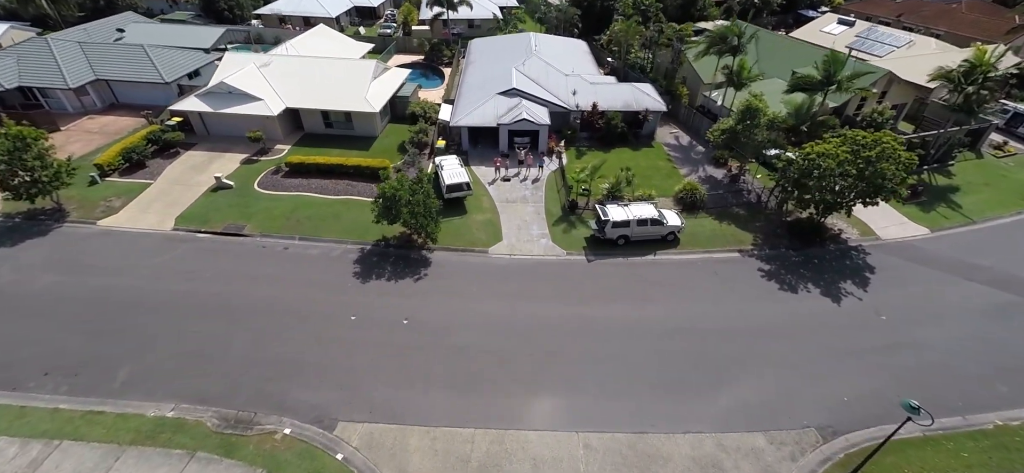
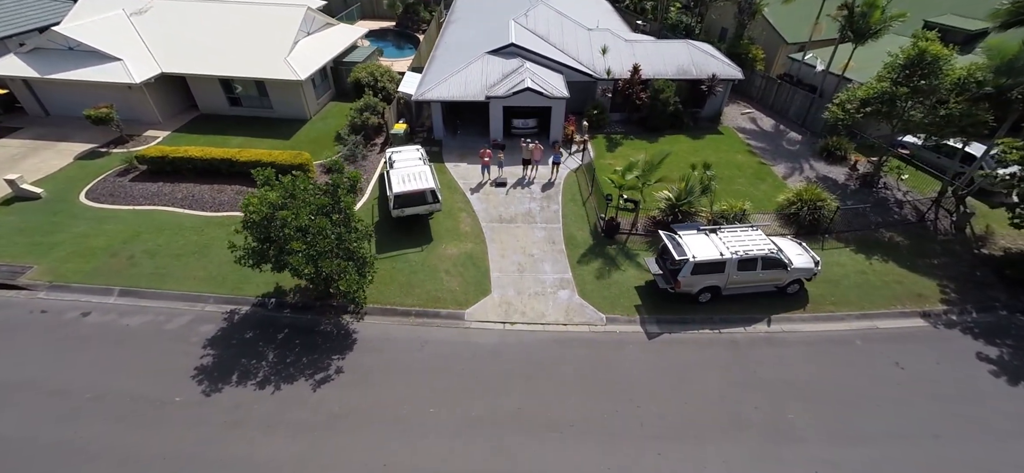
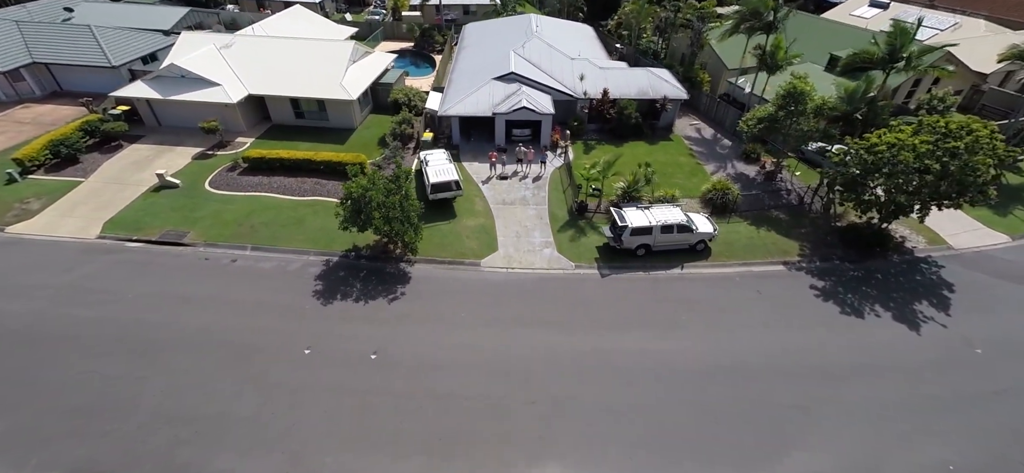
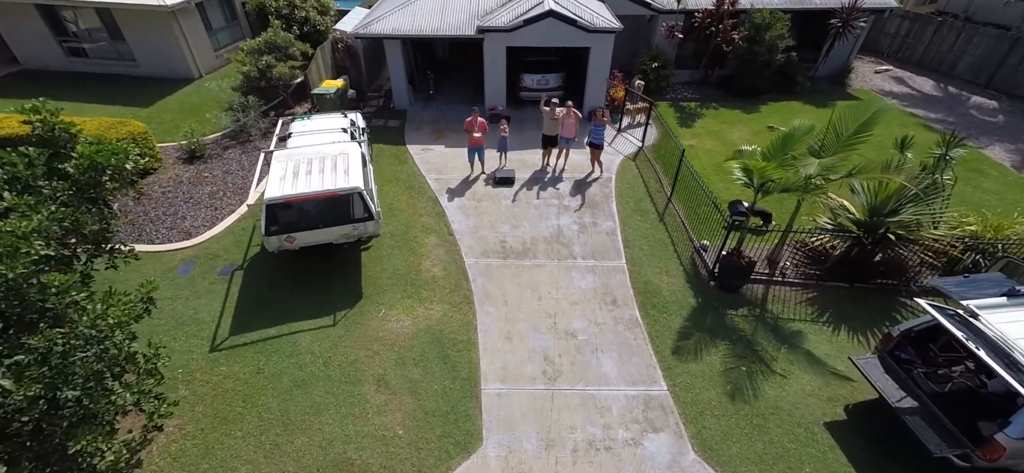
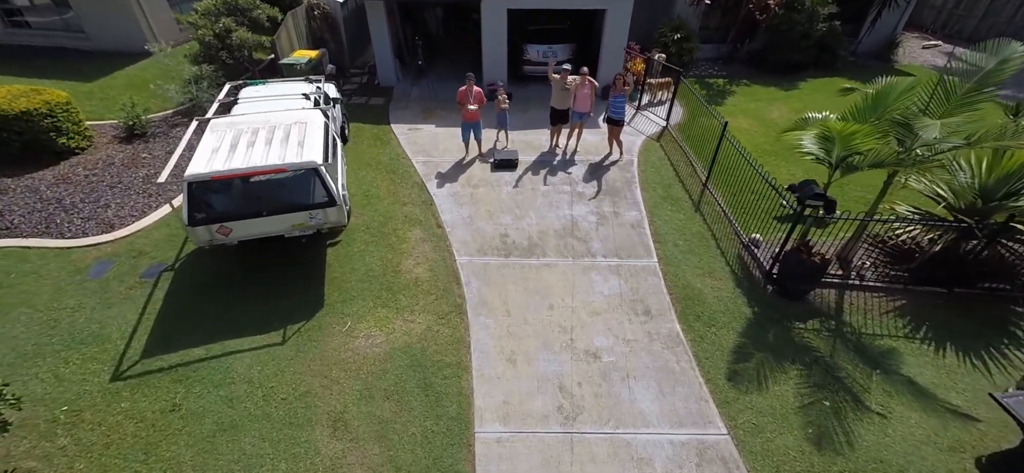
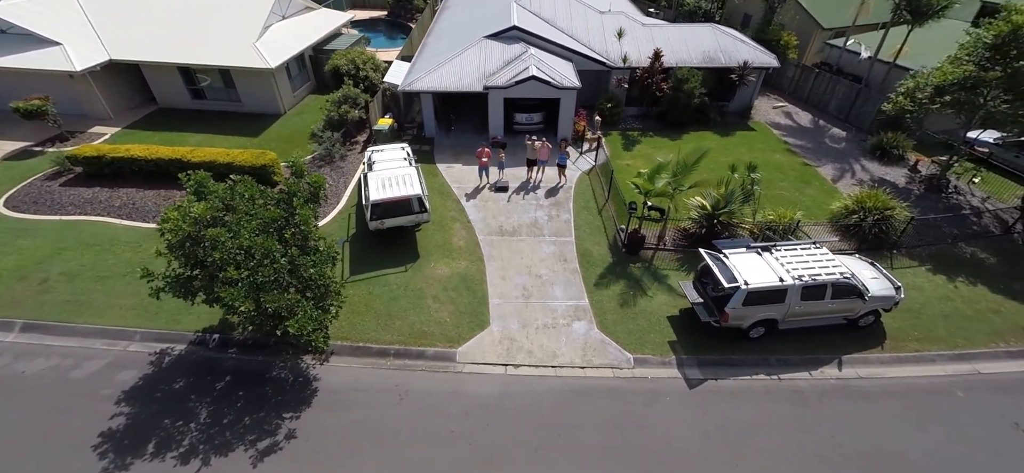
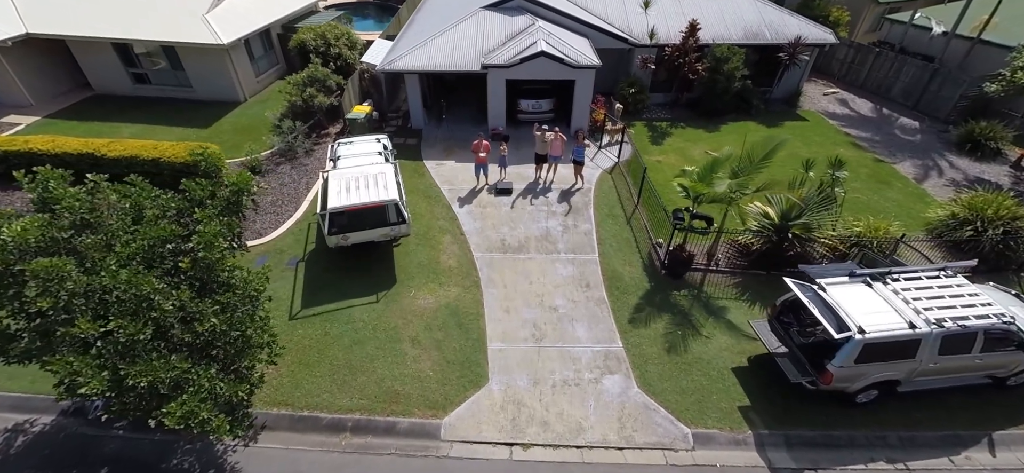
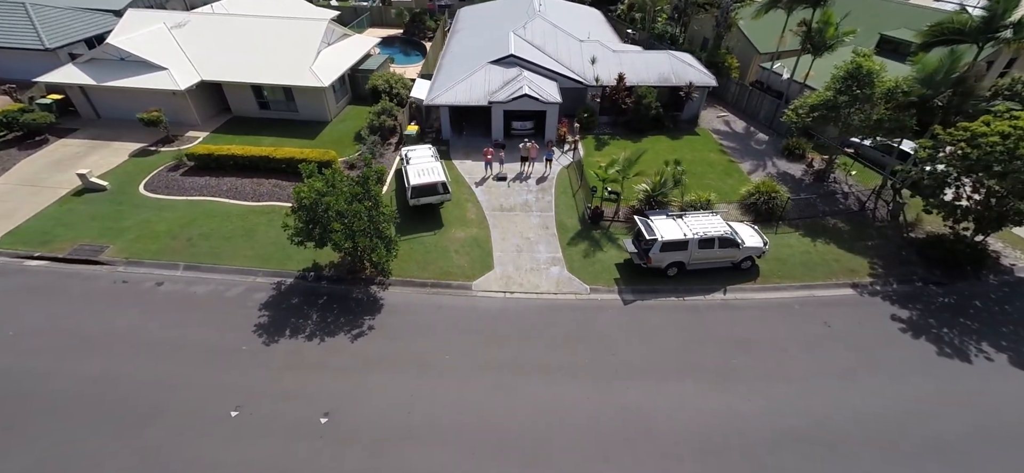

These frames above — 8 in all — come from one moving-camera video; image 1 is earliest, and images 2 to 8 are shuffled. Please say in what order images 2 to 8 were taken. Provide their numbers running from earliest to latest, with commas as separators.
3, 8, 2, 6, 7, 4, 5
